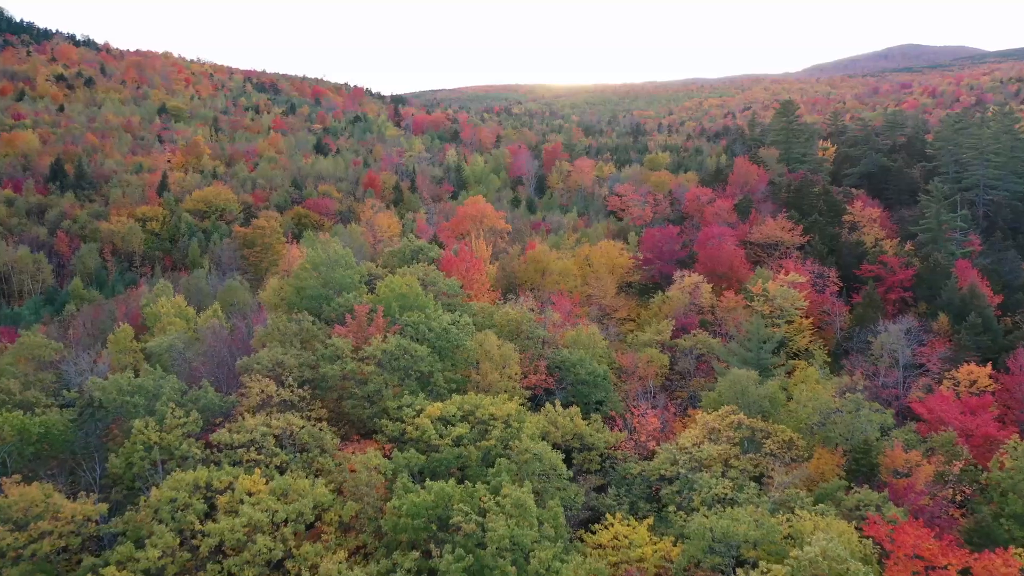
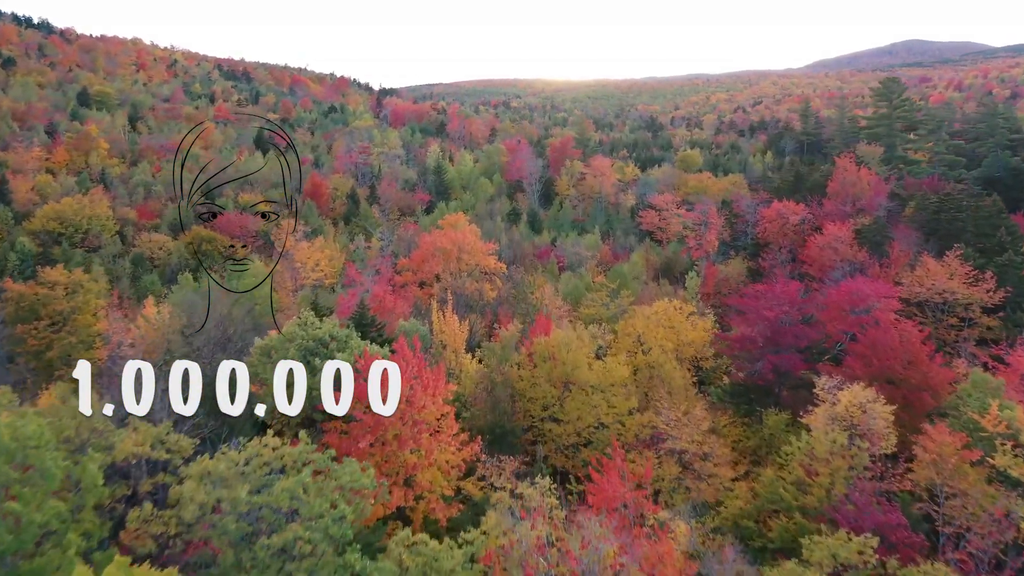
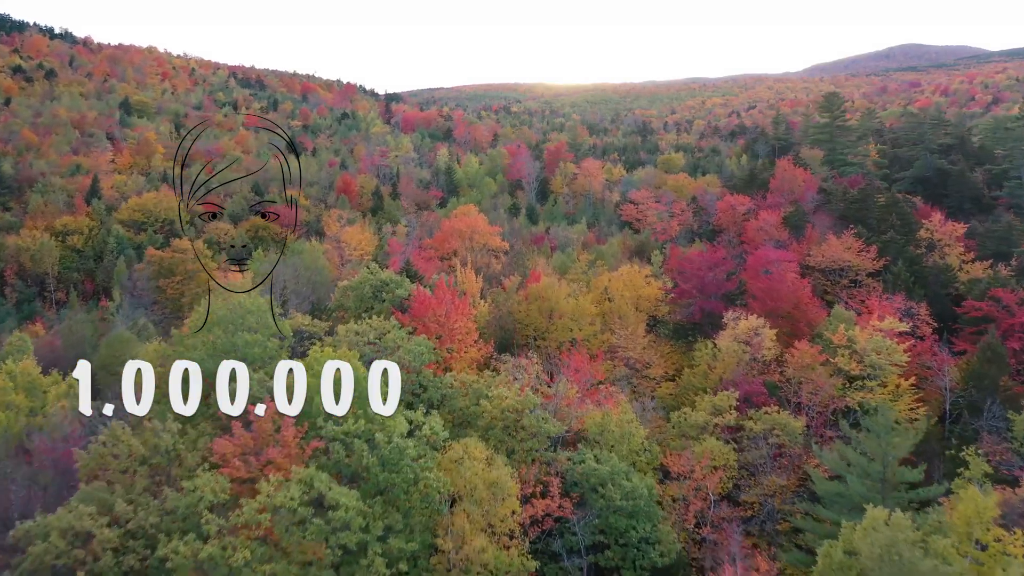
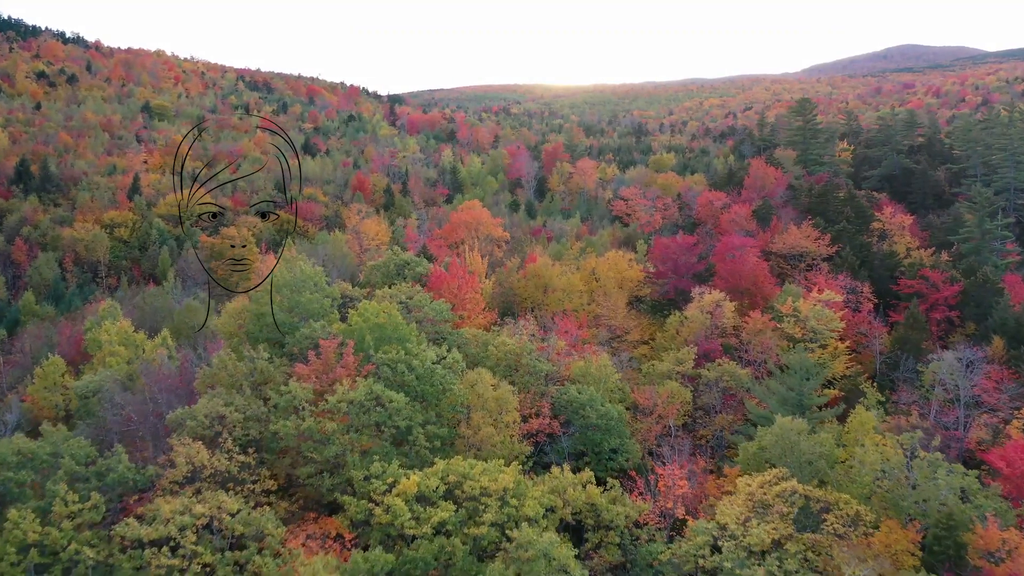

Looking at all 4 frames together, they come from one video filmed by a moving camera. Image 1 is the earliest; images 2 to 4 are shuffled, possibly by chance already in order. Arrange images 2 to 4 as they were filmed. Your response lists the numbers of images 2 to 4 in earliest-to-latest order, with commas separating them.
4, 3, 2
